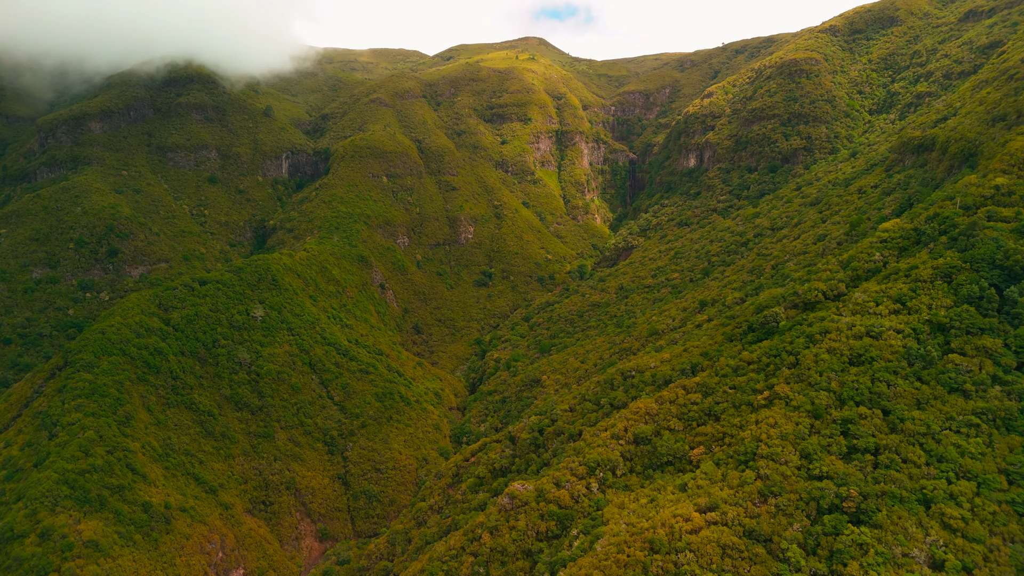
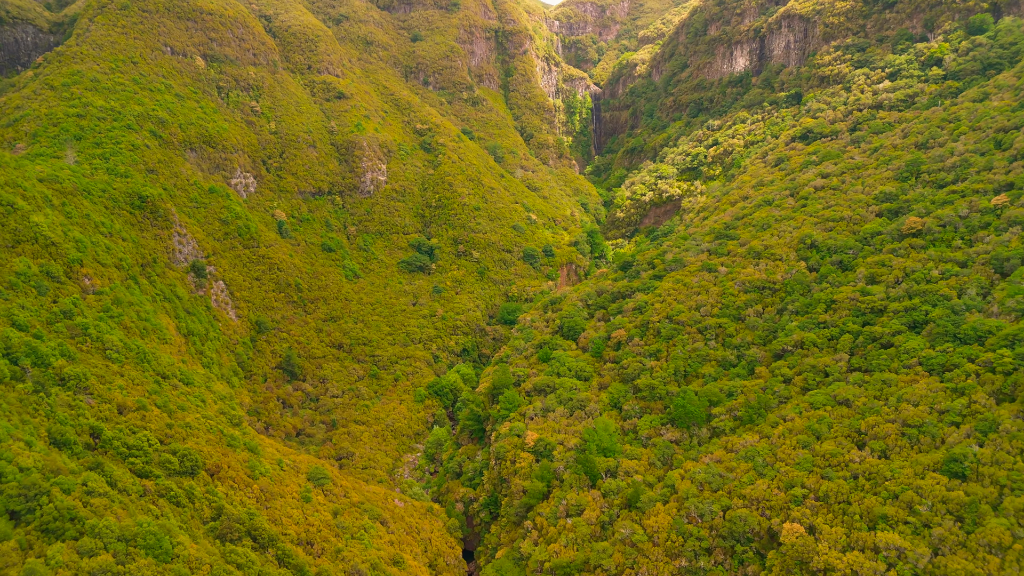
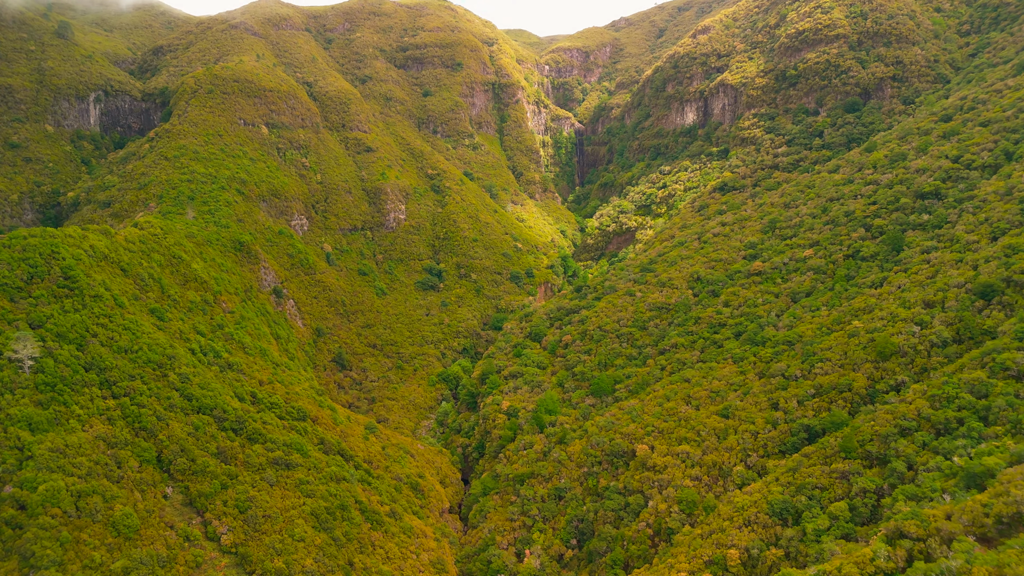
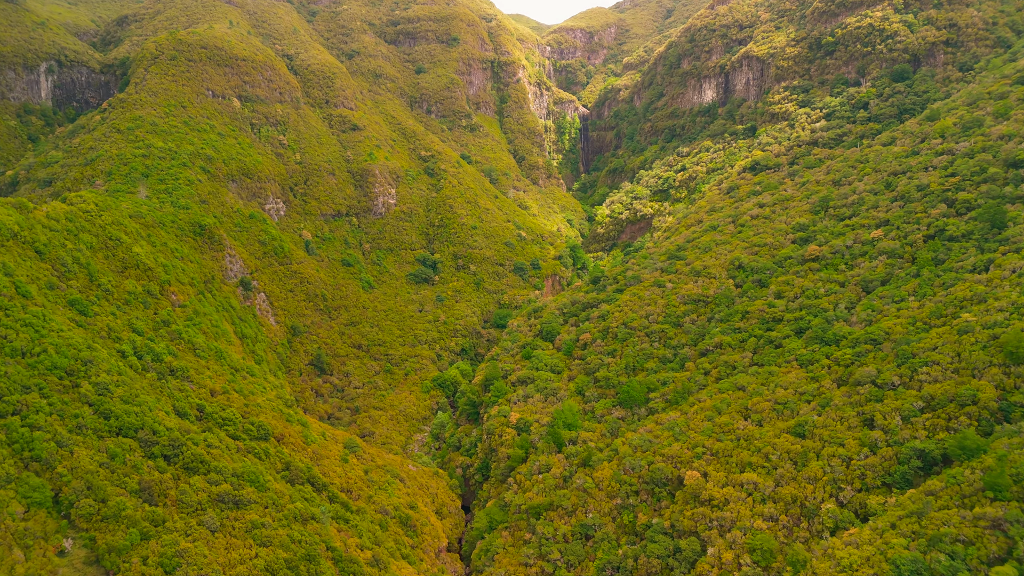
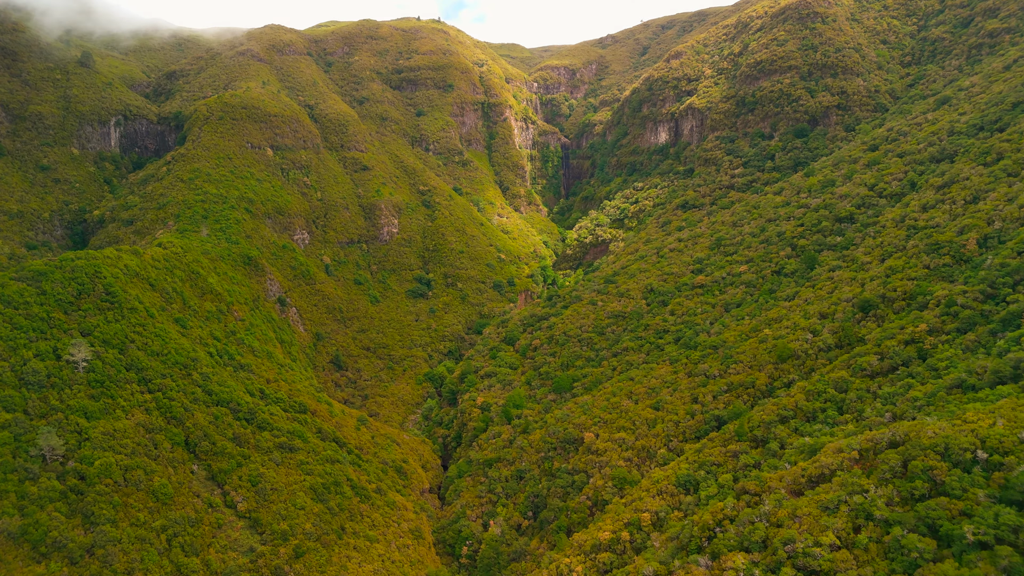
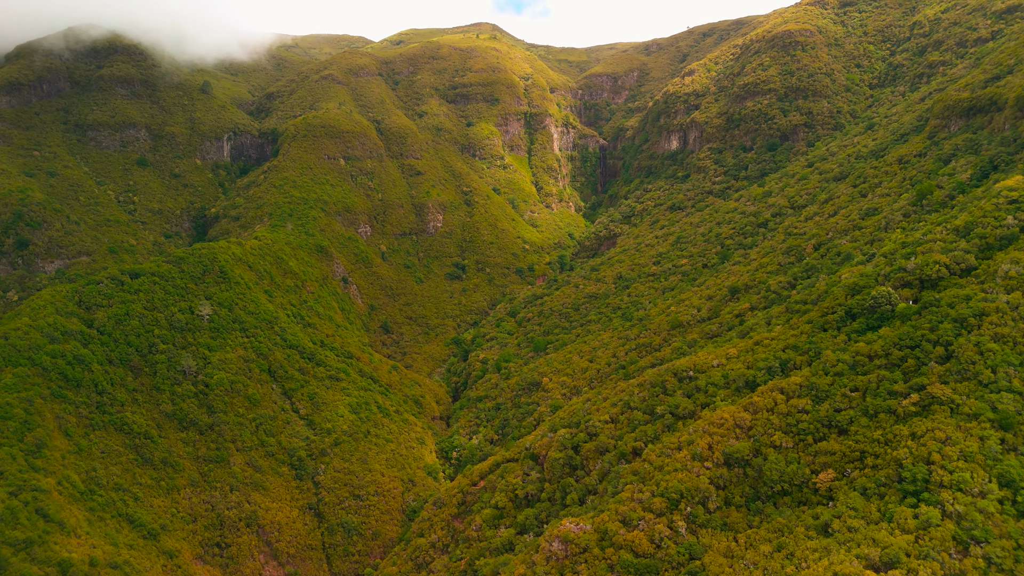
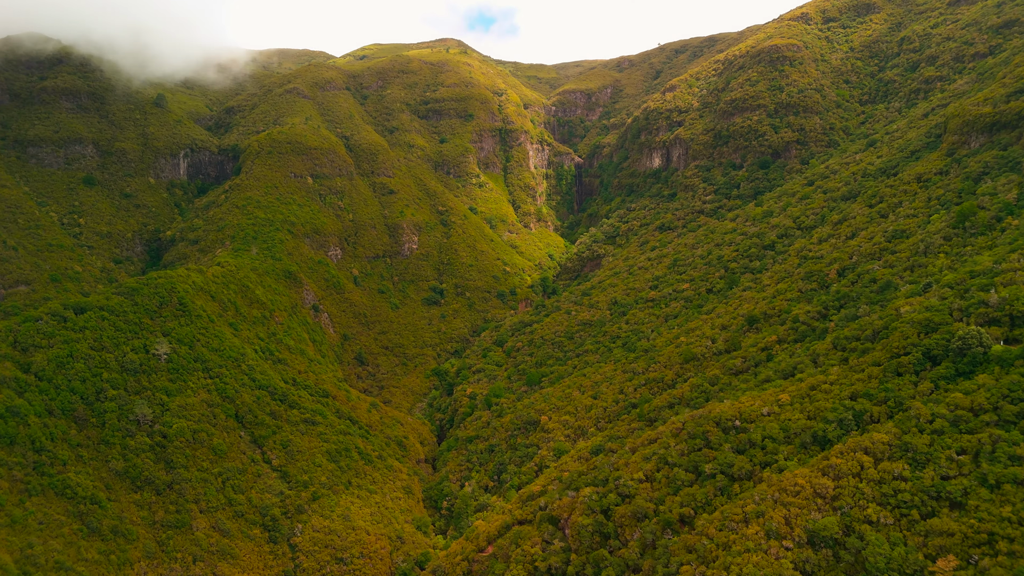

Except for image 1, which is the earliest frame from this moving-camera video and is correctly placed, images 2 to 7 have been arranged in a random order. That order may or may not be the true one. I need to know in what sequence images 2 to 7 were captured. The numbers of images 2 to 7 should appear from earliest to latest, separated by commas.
6, 7, 5, 3, 4, 2
